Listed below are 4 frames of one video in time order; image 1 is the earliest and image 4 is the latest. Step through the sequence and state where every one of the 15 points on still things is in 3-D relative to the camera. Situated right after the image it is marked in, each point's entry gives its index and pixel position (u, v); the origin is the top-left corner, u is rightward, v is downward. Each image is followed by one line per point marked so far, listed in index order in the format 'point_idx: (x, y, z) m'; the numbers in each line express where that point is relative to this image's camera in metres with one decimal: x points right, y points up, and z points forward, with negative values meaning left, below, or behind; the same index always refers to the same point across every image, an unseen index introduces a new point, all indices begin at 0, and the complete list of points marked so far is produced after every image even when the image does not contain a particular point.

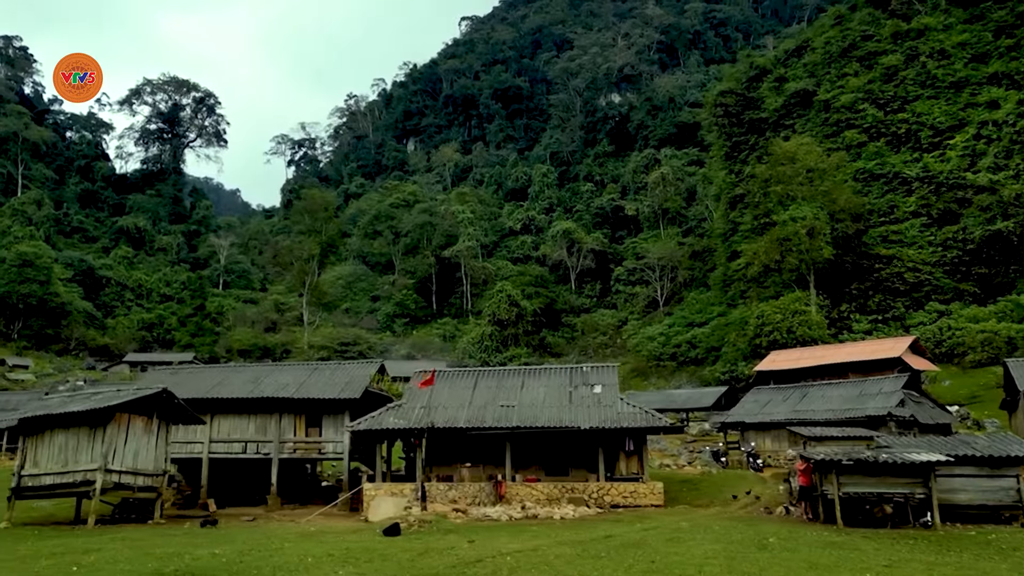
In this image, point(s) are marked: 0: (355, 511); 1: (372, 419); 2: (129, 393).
0: (-3.4, -4.7, +15.6) m
1: (-3.1, -2.8, +15.8) m
2: (-7.7, -2.1, +14.8) m
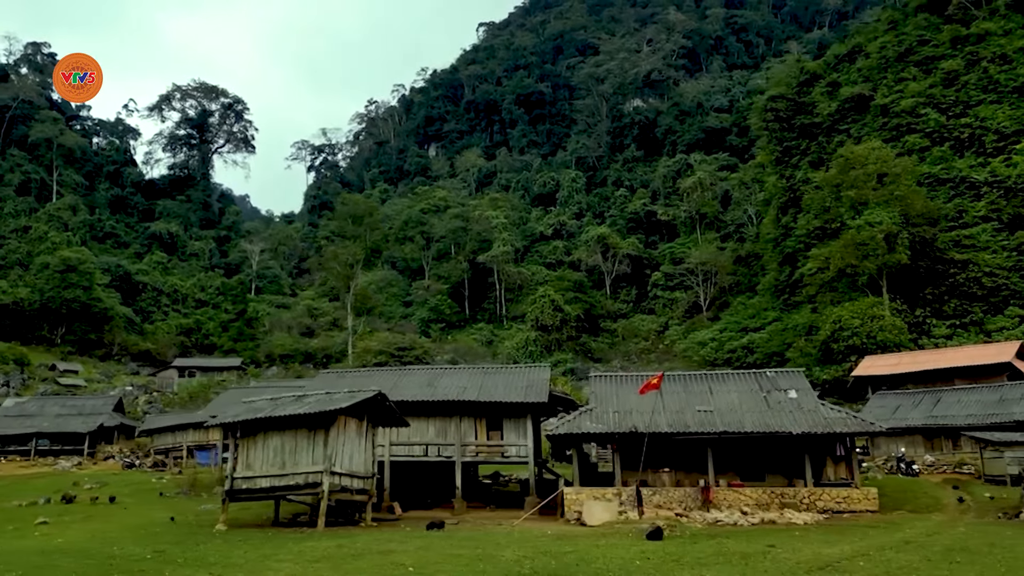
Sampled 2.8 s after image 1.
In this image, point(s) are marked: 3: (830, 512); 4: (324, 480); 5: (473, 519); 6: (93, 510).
0: (+0.9, -4.8, +15.5) m
1: (+1.2, -2.9, +15.8) m
2: (-3.4, -2.2, +14.8) m
3: (+6.3, -4.4, +14.6) m
4: (-3.6, -3.7, +14.1) m
5: (-0.8, -4.9, +15.4) m
6: (-11.4, -6.1, +20.1) m
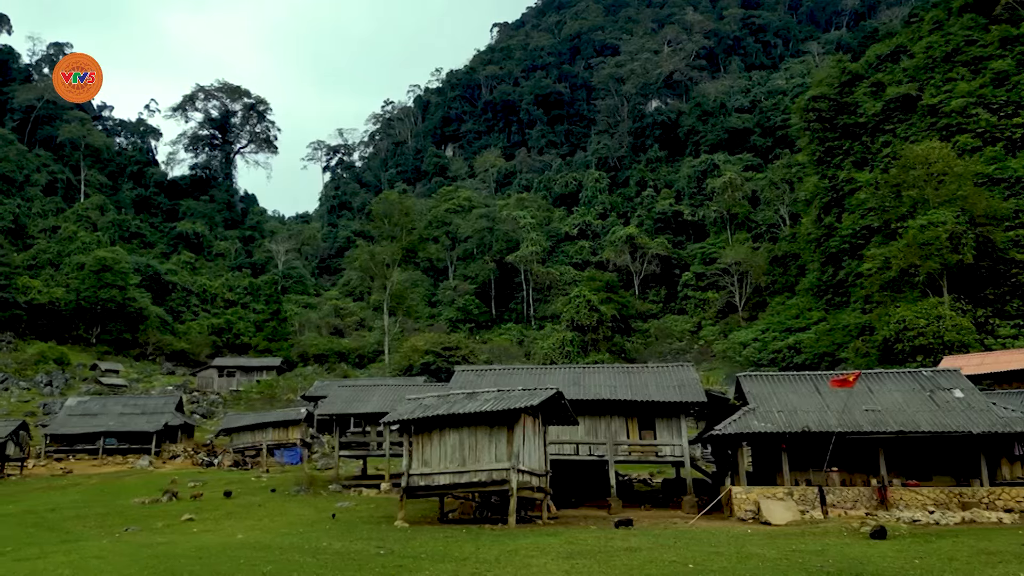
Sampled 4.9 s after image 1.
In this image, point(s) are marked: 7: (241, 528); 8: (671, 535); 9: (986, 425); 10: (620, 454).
0: (+4.5, -4.8, +15.5) m
1: (+4.8, -2.9, +15.8) m
2: (+0.2, -2.1, +14.8) m
3: (+9.9, -4.4, +14.5) m
4: (0.0, -3.7, +14.1) m
5: (+2.8, -4.8, +15.4) m
6: (-7.8, -6.1, +20.2) m
7: (-6.1, -5.4, +16.4) m
8: (+2.7, -4.2, +12.6) m
9: (+9.6, -2.8, +14.8) m
10: (+2.5, -3.9, +17.2) m
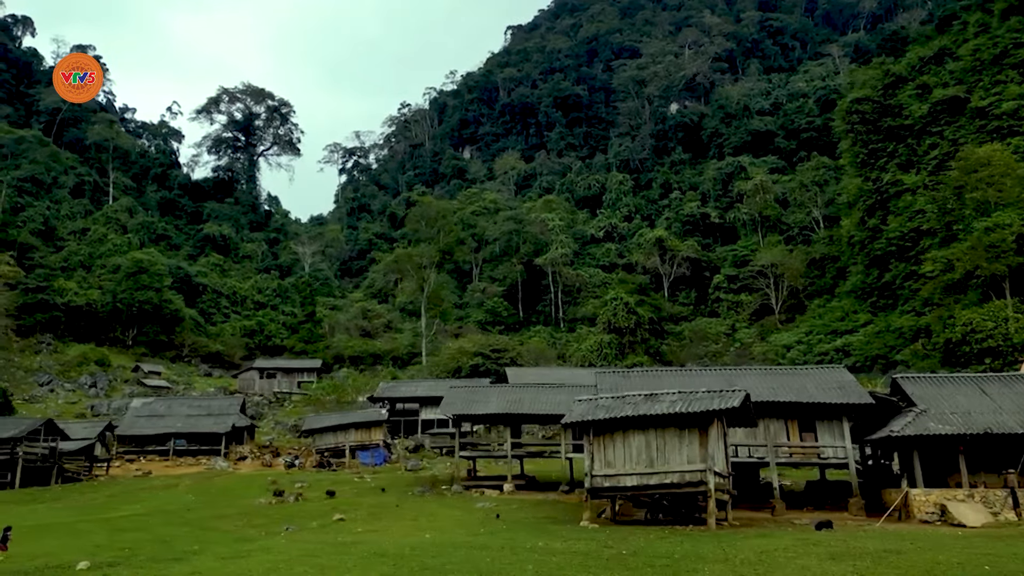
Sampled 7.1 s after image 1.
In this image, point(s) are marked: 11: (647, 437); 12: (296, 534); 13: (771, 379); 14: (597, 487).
0: (+8.3, -4.8, +15.5) m
1: (+8.6, -2.9, +15.8) m
2: (+4.0, -2.2, +14.8) m
3: (+13.7, -4.5, +14.5) m
4: (+3.8, -3.7, +14.1) m
5: (+6.6, -4.9, +15.4) m
6: (-4.0, -6.1, +20.2) m
7: (-2.3, -5.4, +16.4) m
8: (+6.5, -4.3, +12.6) m
9: (+13.4, -2.8, +14.8) m
10: (+6.3, -3.9, +17.2) m
11: (+2.8, -3.0, +14.9) m
12: (-4.9, -5.6, +16.7) m
13: (+6.5, -2.3, +18.2) m
14: (+1.8, -4.1, +14.9) m
